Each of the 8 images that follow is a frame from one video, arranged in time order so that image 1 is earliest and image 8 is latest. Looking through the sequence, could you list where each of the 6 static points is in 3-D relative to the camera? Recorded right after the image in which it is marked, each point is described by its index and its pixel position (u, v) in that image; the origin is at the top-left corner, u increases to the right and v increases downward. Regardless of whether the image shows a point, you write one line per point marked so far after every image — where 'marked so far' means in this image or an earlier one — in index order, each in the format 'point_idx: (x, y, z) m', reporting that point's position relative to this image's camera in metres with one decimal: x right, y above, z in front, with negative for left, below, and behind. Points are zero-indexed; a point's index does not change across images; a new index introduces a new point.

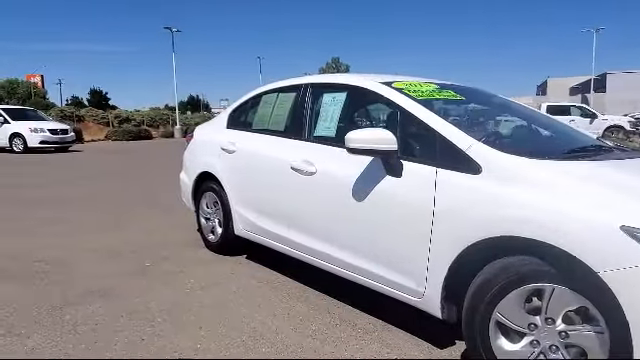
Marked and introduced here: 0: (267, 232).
0: (-0.5, -0.5, +4.5) m
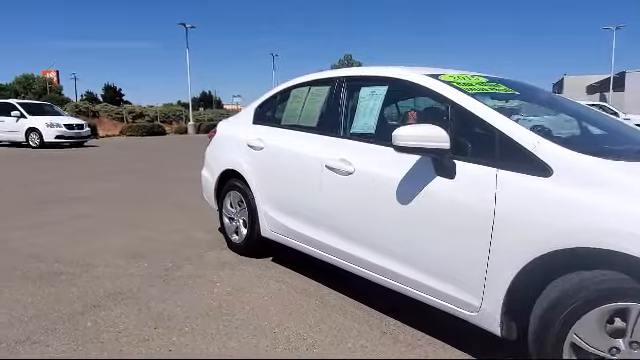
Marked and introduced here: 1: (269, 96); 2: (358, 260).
0: (-0.2, -0.5, +4.2) m
1: (-0.5, +0.9, +4.9) m
2: (+0.3, -0.6, +3.5) m
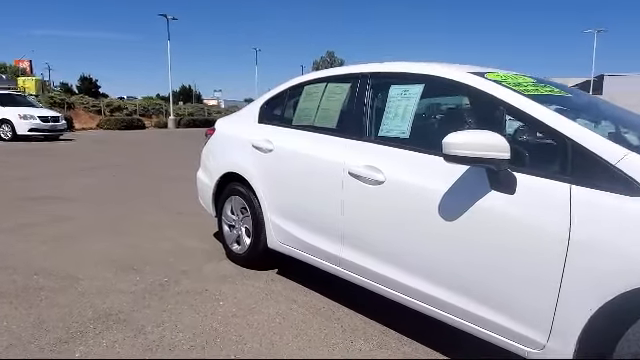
0: (-0.1, -0.6, +3.8) m
1: (-0.4, +0.9, +4.4) m
2: (+0.5, -0.7, +3.1) m
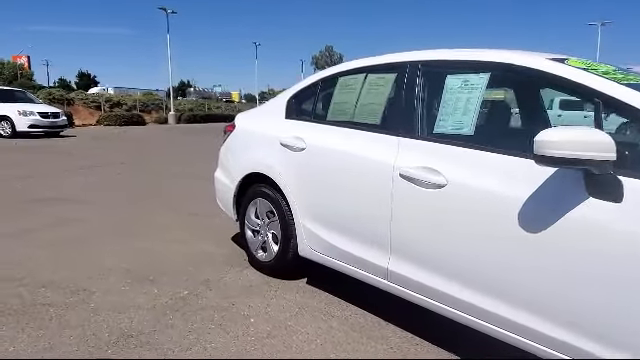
0: (+0.2, -0.6, +3.4) m
1: (-0.1, +0.8, +4.0) m
2: (+0.8, -0.7, +2.8) m
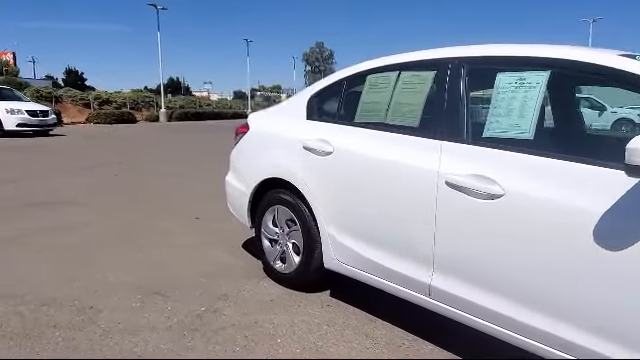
0: (+0.4, -0.6, +3.1) m
1: (+0.1, +0.8, +3.7) m
2: (+1.0, -0.8, +2.5) m
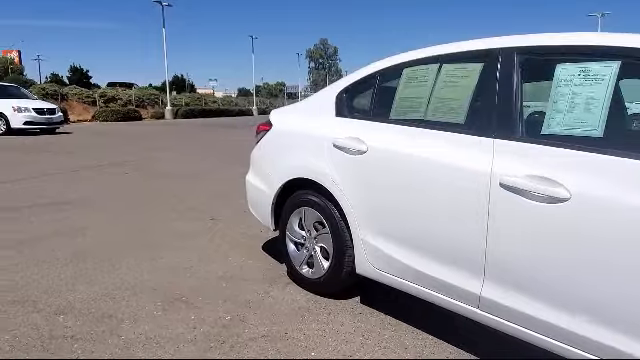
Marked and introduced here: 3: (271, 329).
0: (+0.7, -0.6, +2.9) m
1: (+0.3, +0.8, +3.5) m
2: (+1.2, -0.8, +2.3) m
3: (-0.3, -1.0, +3.1) m
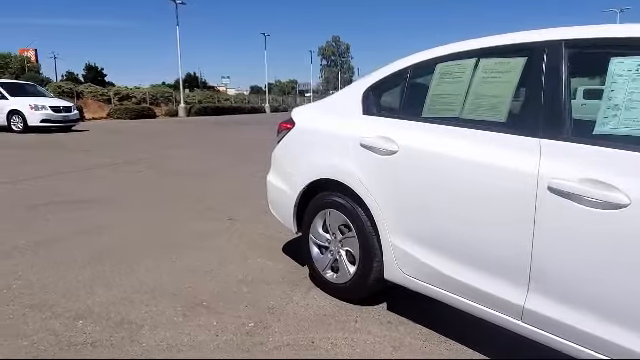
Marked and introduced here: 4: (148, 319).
0: (+0.9, -0.6, +2.7) m
1: (+0.5, +0.8, +3.3) m
2: (+1.4, -0.8, +2.1) m
3: (-0.2, -1.0, +3.0) m
4: (-1.2, -1.0, +3.2) m
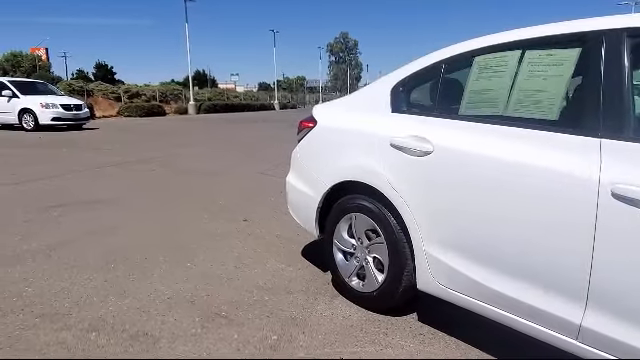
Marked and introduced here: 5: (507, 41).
0: (+1.0, -0.7, +2.5) m
1: (+0.7, +0.8, +3.1) m
2: (+1.6, -0.8, +1.9) m
3: (0.0, -1.1, +2.8) m
4: (-1.0, -1.0, +3.0) m
5: (+1.1, +0.8, +2.7) m
